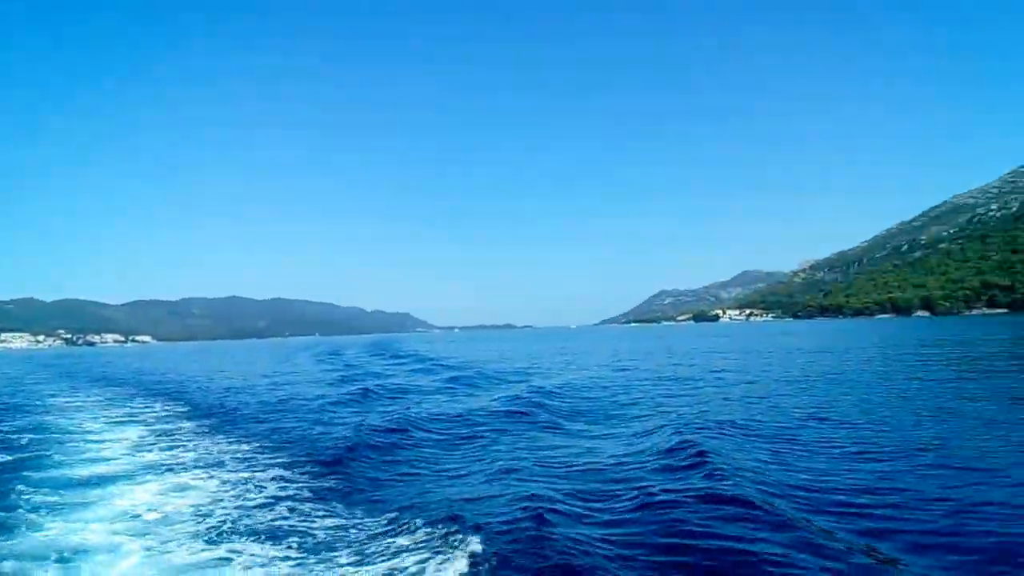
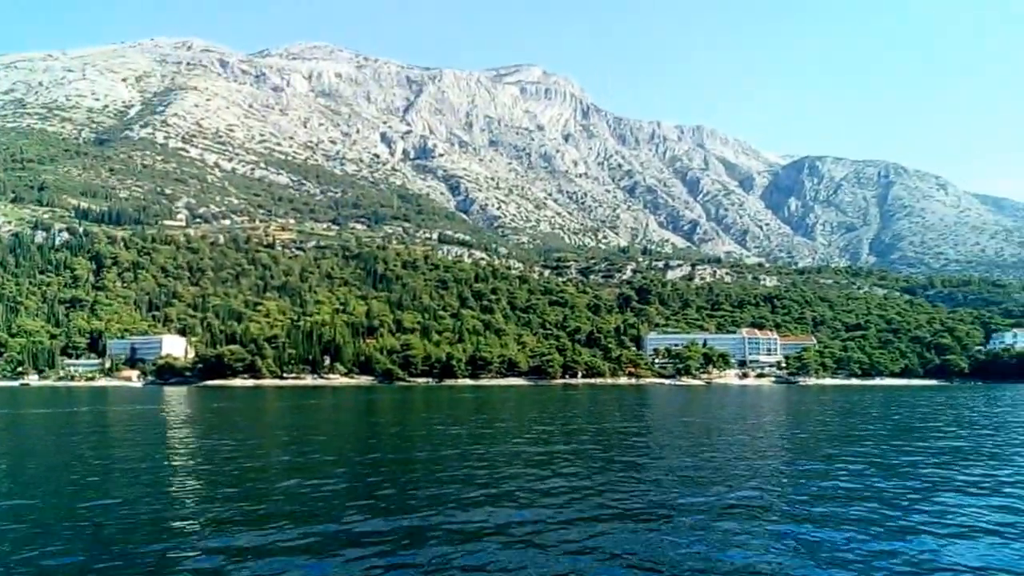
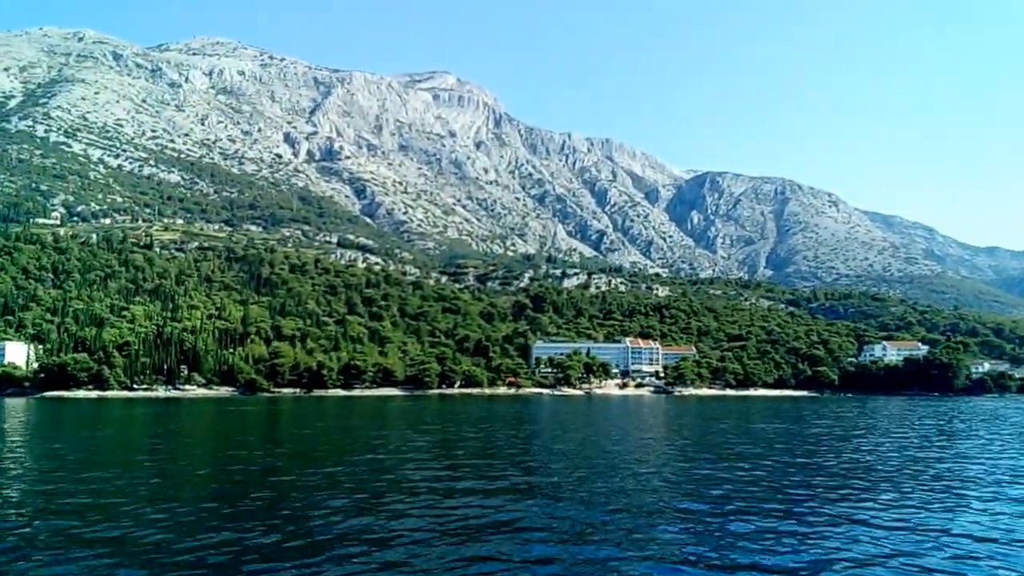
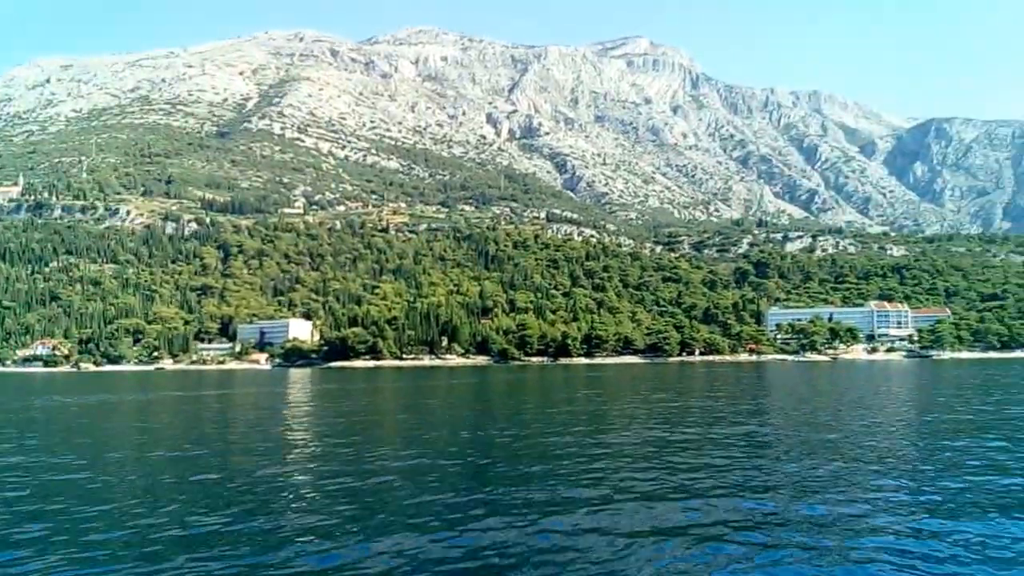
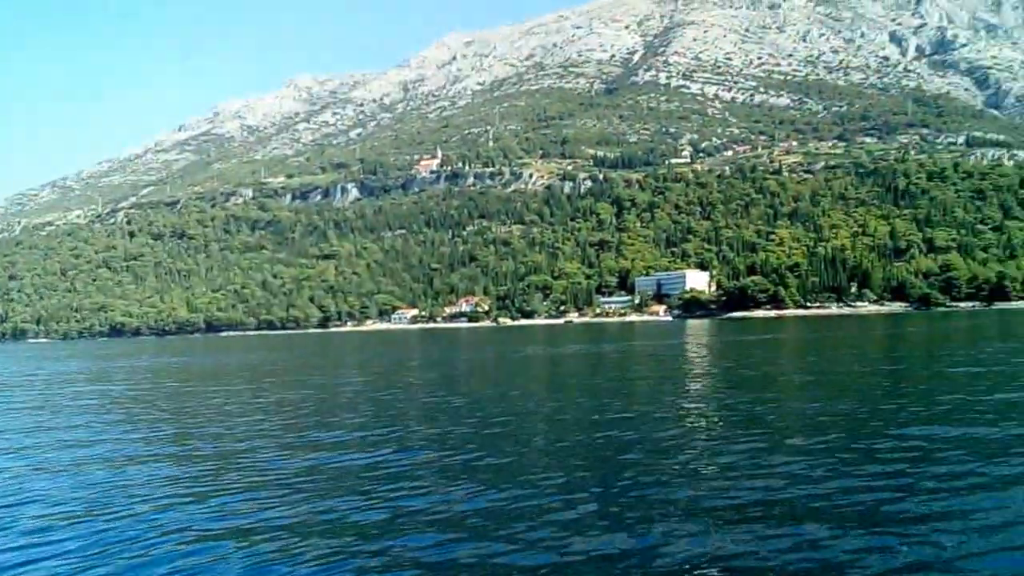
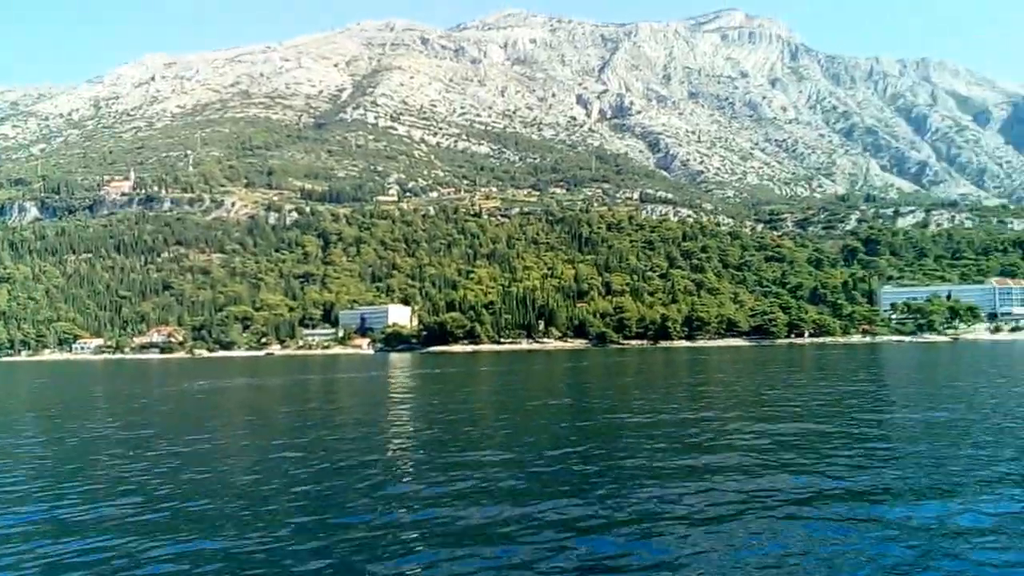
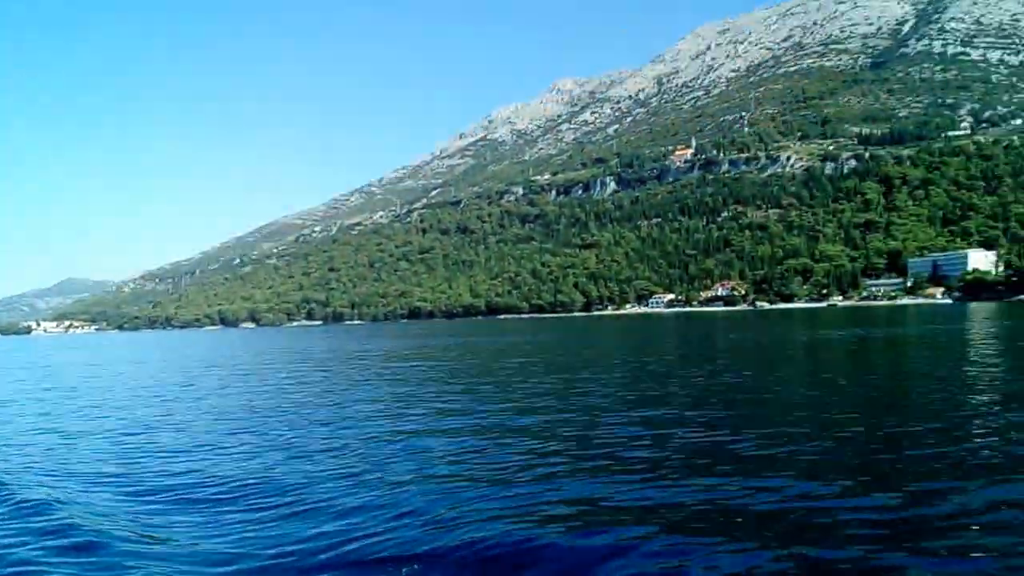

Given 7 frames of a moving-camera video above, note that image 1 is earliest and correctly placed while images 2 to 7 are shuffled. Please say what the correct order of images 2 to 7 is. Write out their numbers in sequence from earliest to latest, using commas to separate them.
7, 5, 6, 4, 2, 3
